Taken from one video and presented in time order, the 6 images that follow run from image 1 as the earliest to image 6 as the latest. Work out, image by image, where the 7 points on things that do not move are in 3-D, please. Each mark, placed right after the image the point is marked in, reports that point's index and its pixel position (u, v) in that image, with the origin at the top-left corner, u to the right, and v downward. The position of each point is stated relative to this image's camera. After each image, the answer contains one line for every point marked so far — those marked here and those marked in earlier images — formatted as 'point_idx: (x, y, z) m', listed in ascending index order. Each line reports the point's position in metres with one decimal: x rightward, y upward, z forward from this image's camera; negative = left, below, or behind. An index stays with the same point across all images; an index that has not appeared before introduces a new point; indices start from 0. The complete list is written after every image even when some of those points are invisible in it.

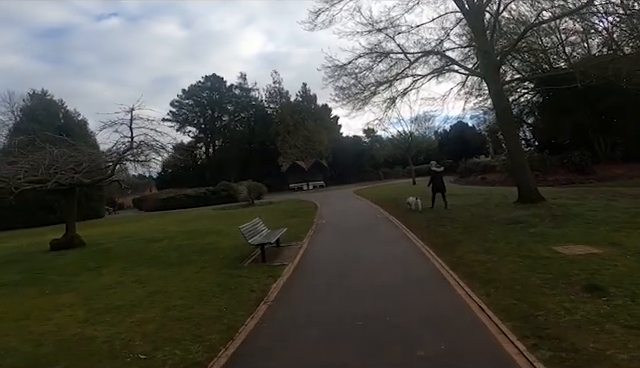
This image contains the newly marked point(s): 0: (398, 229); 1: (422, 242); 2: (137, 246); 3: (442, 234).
0: (+2.2, -1.2, +15.4) m
1: (+2.3, -1.3, +12.3) m
2: (-6.0, -2.0, +17.6) m
3: (+2.9, -1.2, +12.7) m
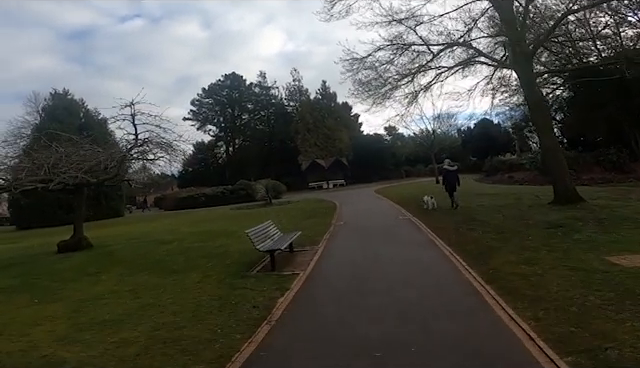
0: (+2.7, -1.2, +14.1) m
1: (+2.7, -1.3, +11.0) m
2: (-5.5, -2.0, +16.6) m
3: (+3.3, -1.2, +11.3) m
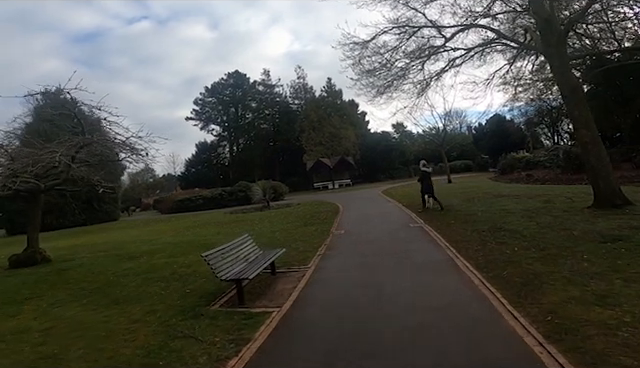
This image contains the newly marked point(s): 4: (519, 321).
0: (+2.5, -1.2, +11.4) m
1: (+2.4, -1.3, +8.3) m
2: (-5.6, -2.1, +14.1) m
3: (+3.0, -1.2, +8.7) m
4: (+2.2, -1.5, +5.8) m
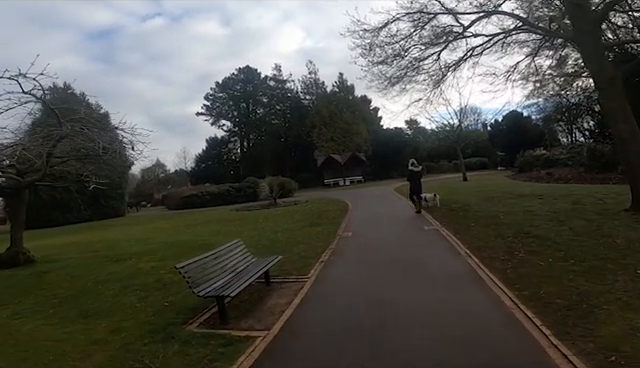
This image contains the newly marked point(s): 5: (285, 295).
0: (+2.6, -1.2, +10.0) m
1: (+2.4, -1.3, +7.0) m
2: (-5.5, -2.0, +12.9) m
3: (+3.0, -1.2, +7.3) m
4: (+2.1, -1.5, +4.4) m
5: (-0.5, -1.6, +7.9) m
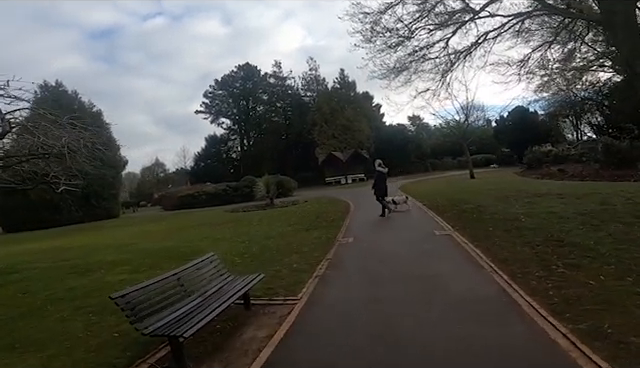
0: (+2.5, -1.2, +8.4) m
1: (+2.3, -1.3, +5.3) m
2: (-5.5, -2.0, +11.3) m
3: (+2.9, -1.2, +5.6) m
4: (+2.0, -1.5, +2.8) m
5: (-0.6, -1.6, +6.3) m
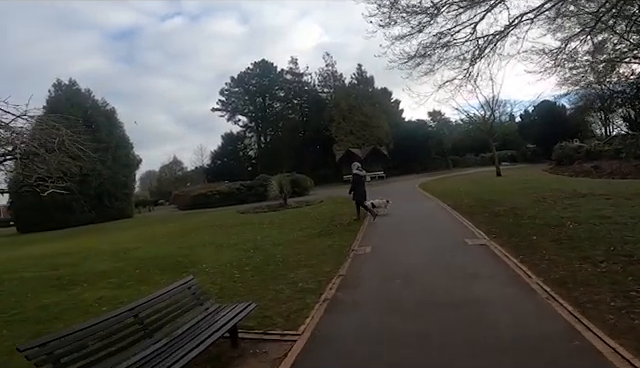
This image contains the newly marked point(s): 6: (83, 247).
0: (+2.6, -1.2, +6.7) m
1: (+2.3, -1.4, +3.7) m
2: (-5.3, -2.0, +9.9) m
3: (+3.0, -1.2, +3.9) m
4: (+1.9, -1.5, +1.1) m
5: (-0.6, -1.7, +4.7) m
6: (-8.5, -2.2, +19.0) m
